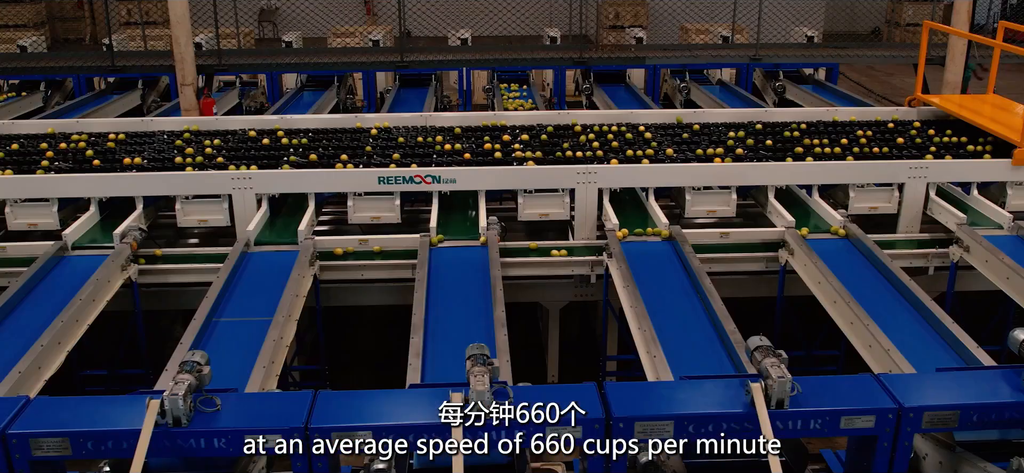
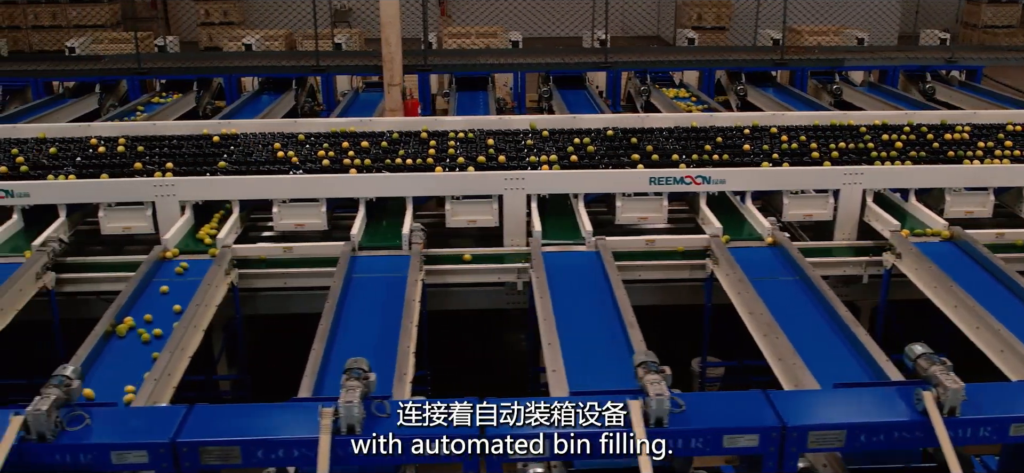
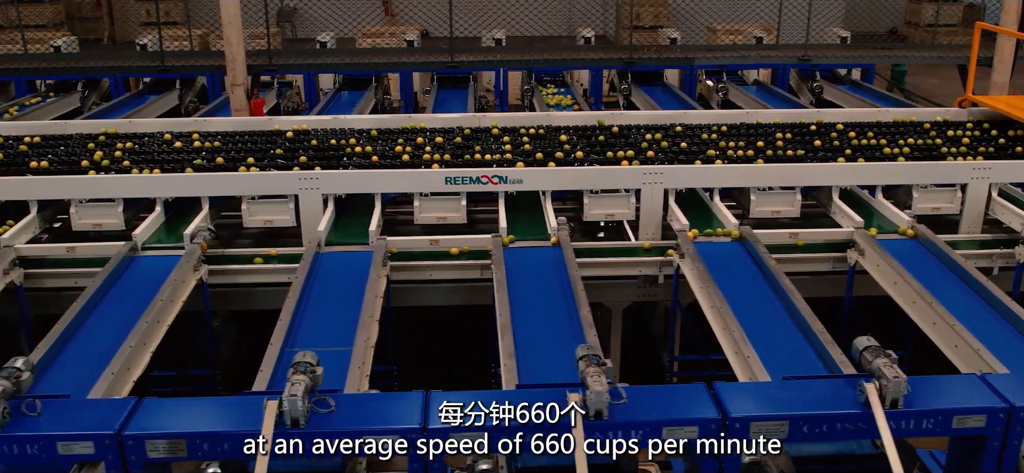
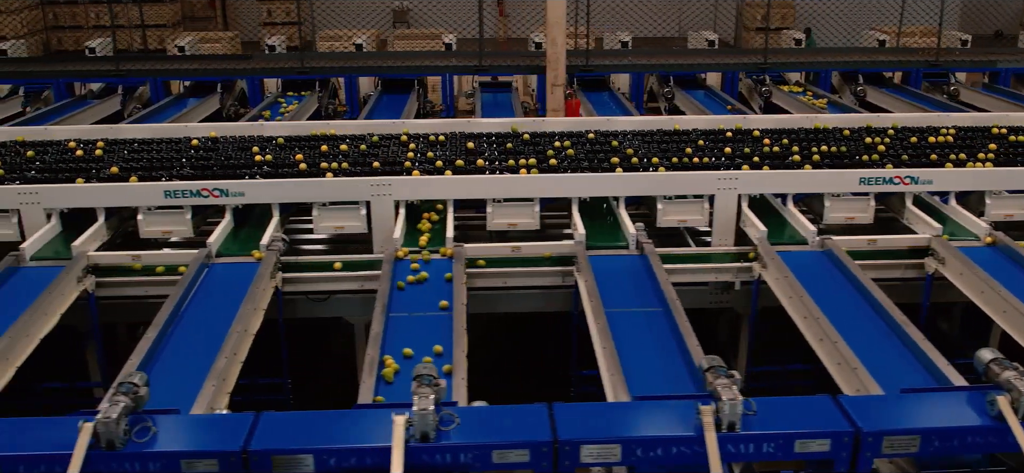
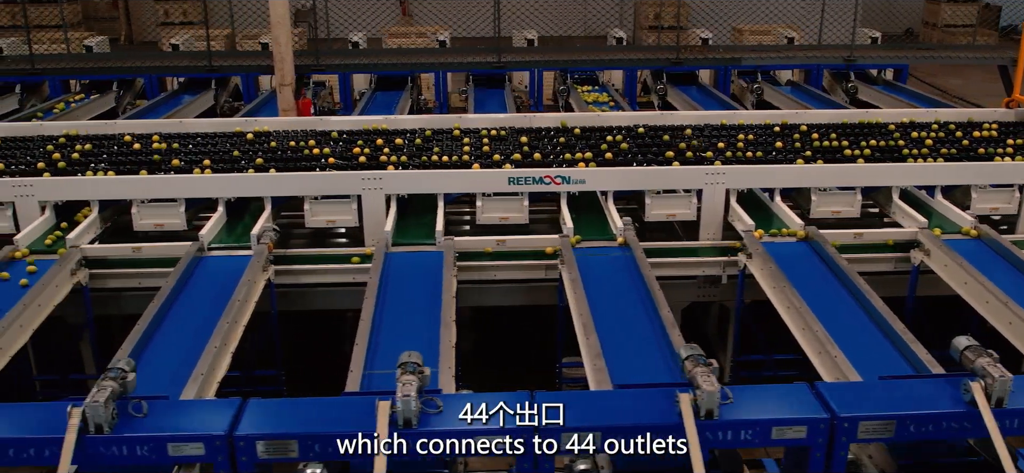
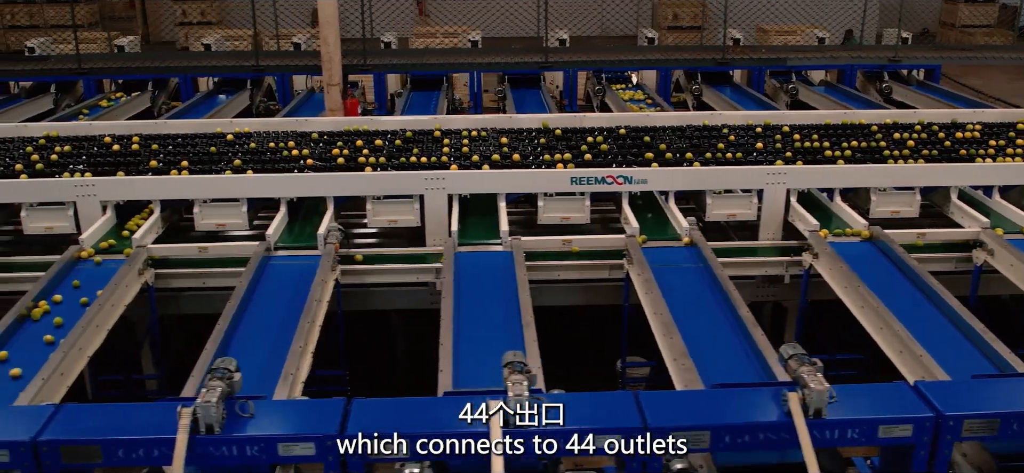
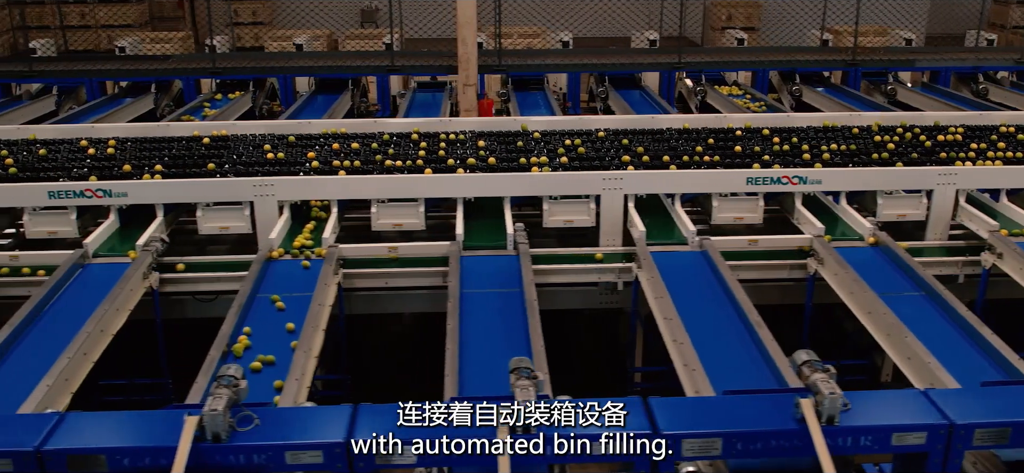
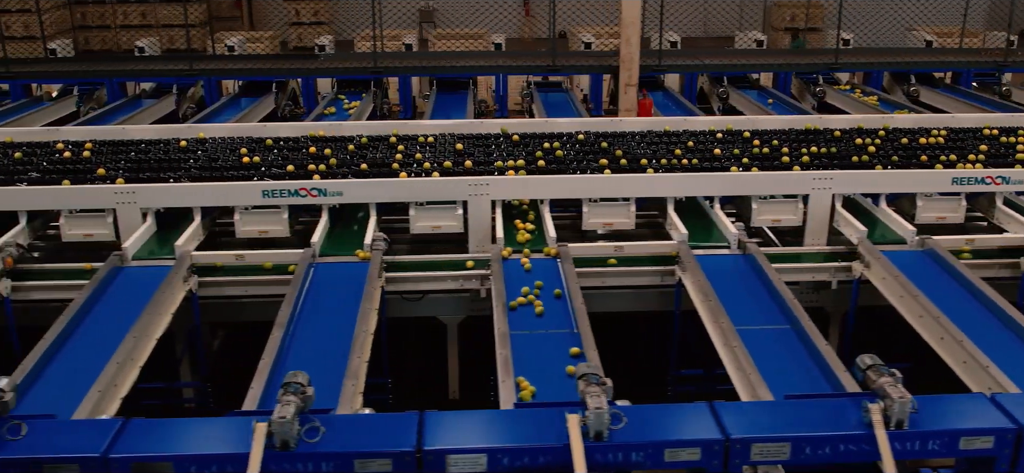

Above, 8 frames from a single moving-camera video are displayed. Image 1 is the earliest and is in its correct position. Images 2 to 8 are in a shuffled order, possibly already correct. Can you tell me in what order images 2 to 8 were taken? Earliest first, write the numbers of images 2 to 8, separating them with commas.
3, 5, 6, 2, 7, 4, 8
